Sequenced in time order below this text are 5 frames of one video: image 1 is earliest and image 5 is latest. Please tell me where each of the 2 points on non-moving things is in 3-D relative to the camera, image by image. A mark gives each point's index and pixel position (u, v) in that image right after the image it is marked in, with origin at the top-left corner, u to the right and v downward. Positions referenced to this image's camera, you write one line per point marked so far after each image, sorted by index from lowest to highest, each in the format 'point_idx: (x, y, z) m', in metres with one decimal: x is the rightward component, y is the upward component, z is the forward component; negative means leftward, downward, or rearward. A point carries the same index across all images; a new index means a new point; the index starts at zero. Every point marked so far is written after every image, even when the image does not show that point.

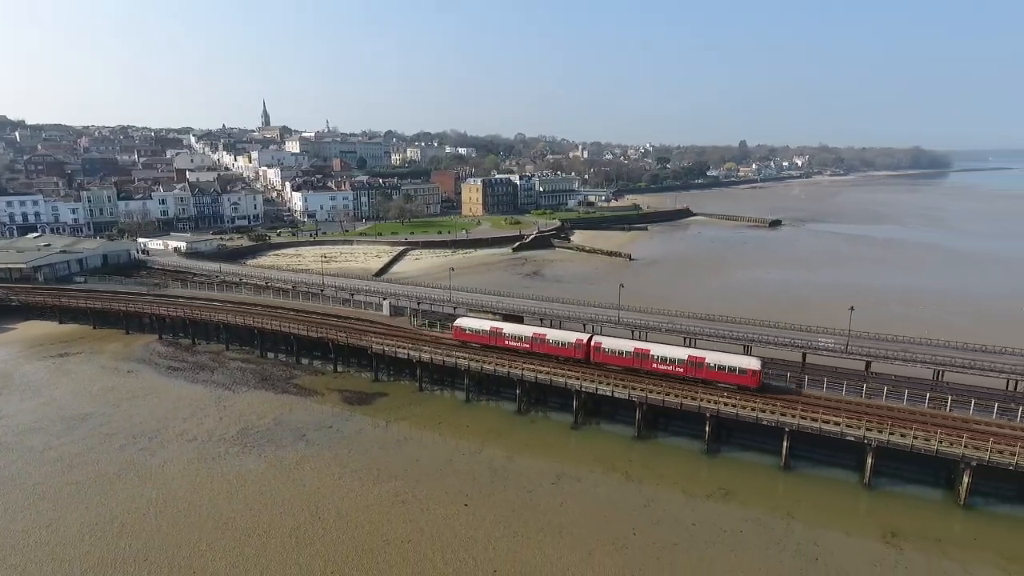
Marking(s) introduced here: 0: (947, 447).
0: (+13.2, -4.9, +19.3) m
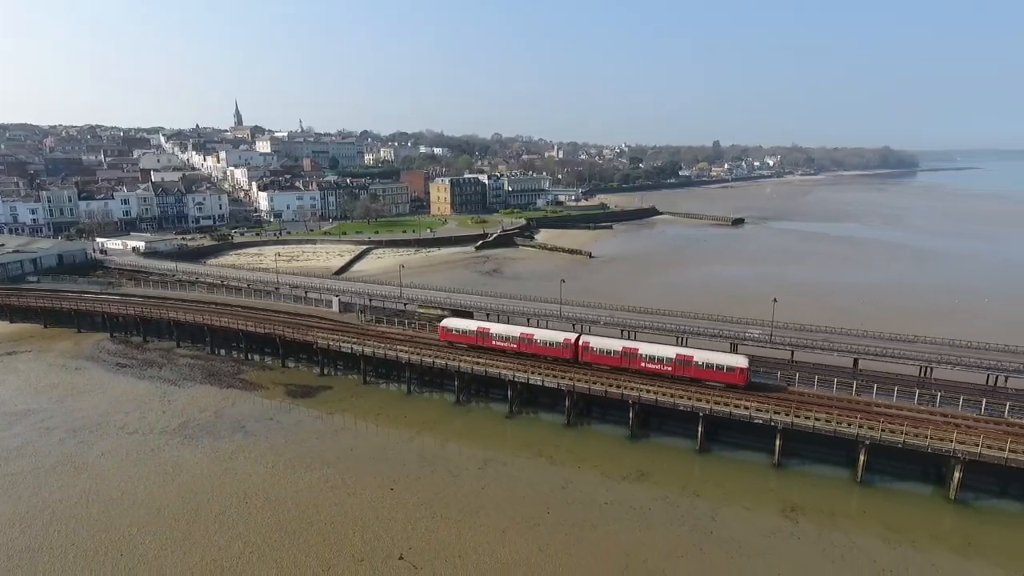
0: (+10.8, -4.6, +20.5) m
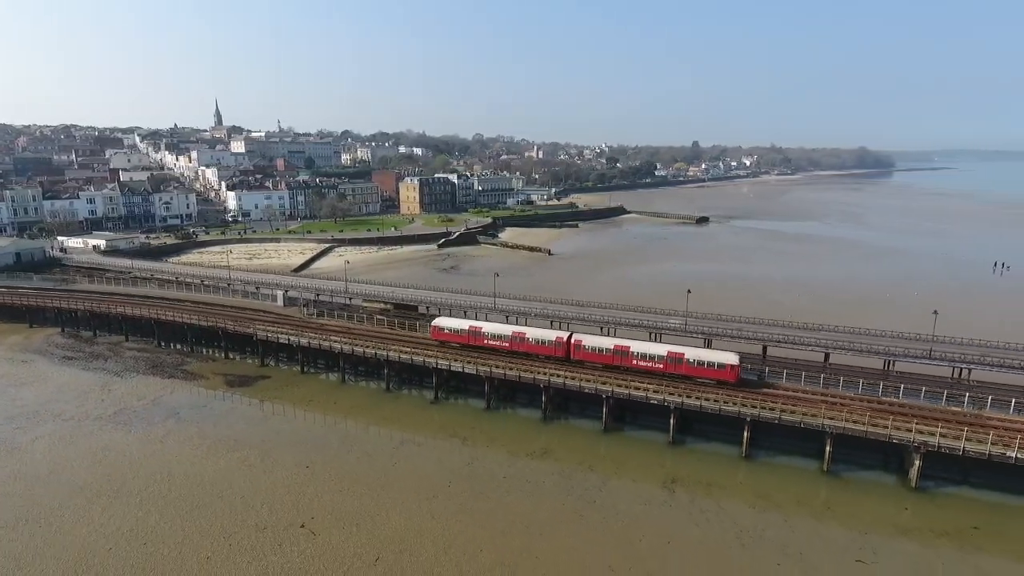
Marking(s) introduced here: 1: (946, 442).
0: (+7.7, -4.2, +22.1) m
1: (+13.2, -4.7, +19.4) m
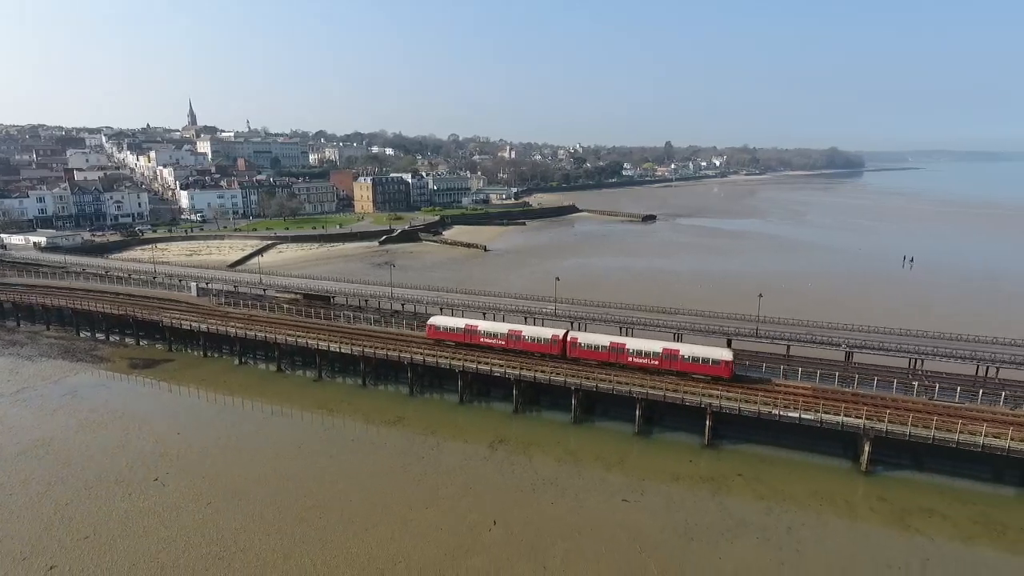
0: (+2.0, -3.6, +24.9) m
1: (+7.6, -4.1, +22.3) m
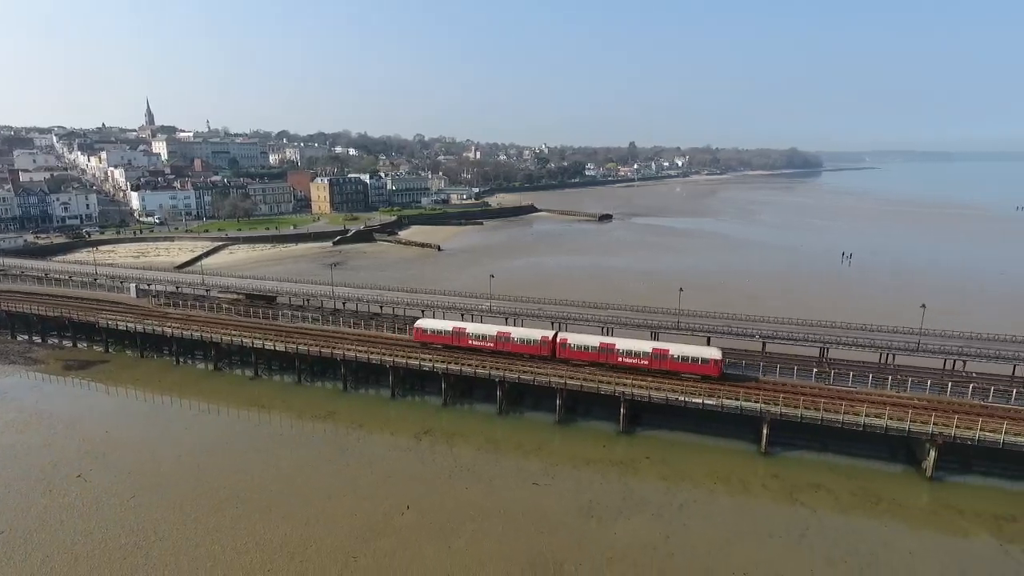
0: (-0.9, -3.4, +25.9) m
1: (+4.8, -3.9, +23.5) m
